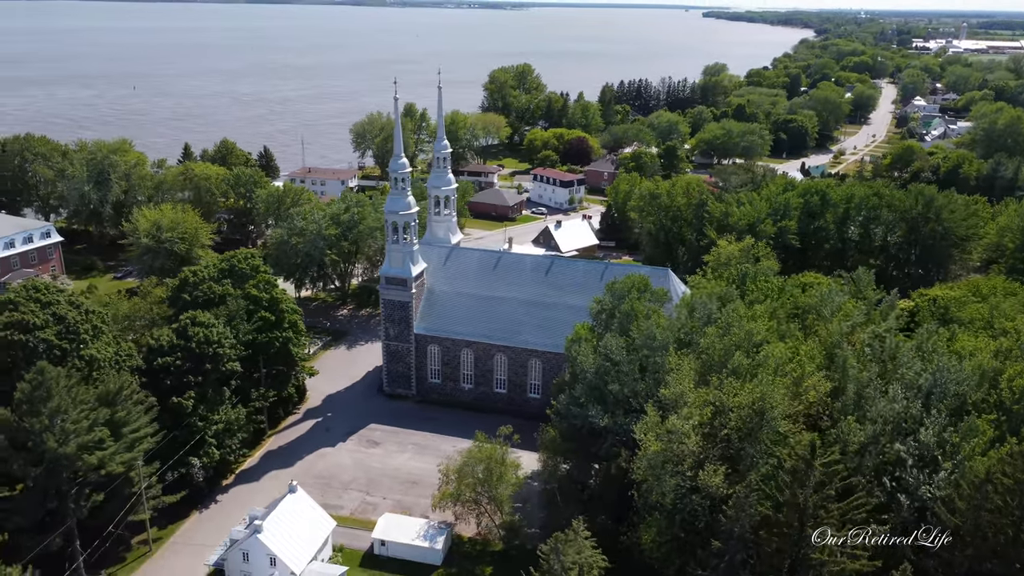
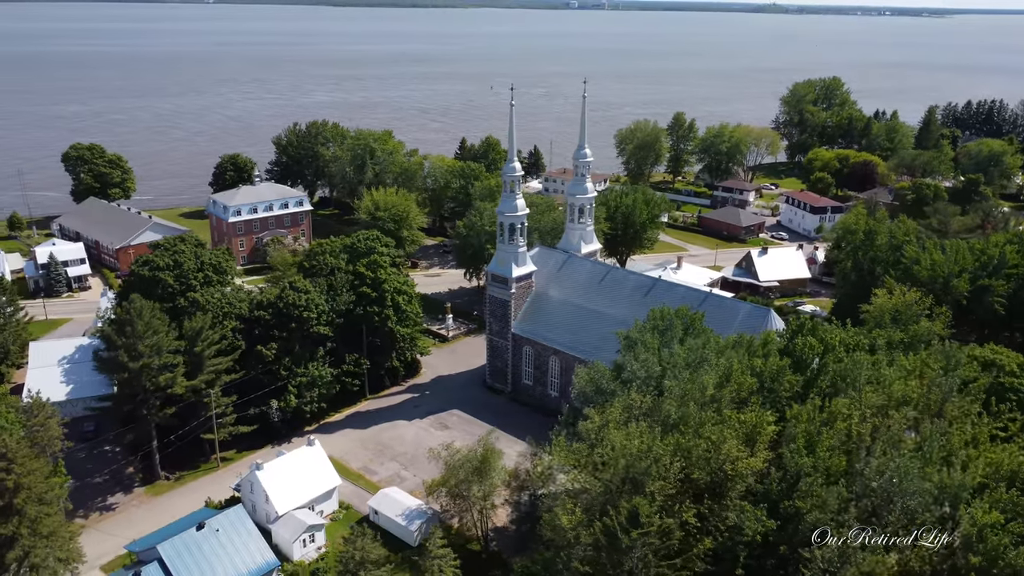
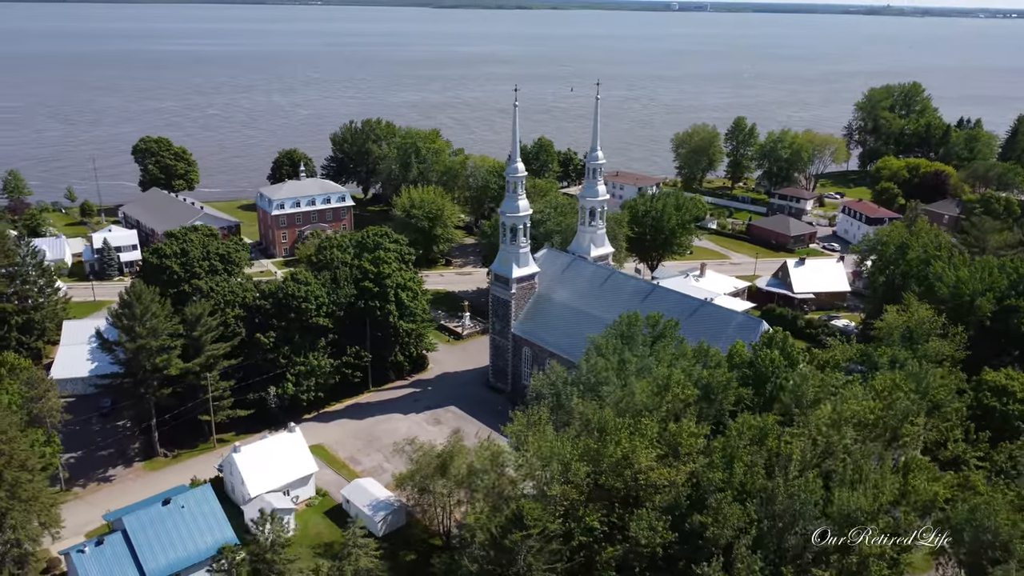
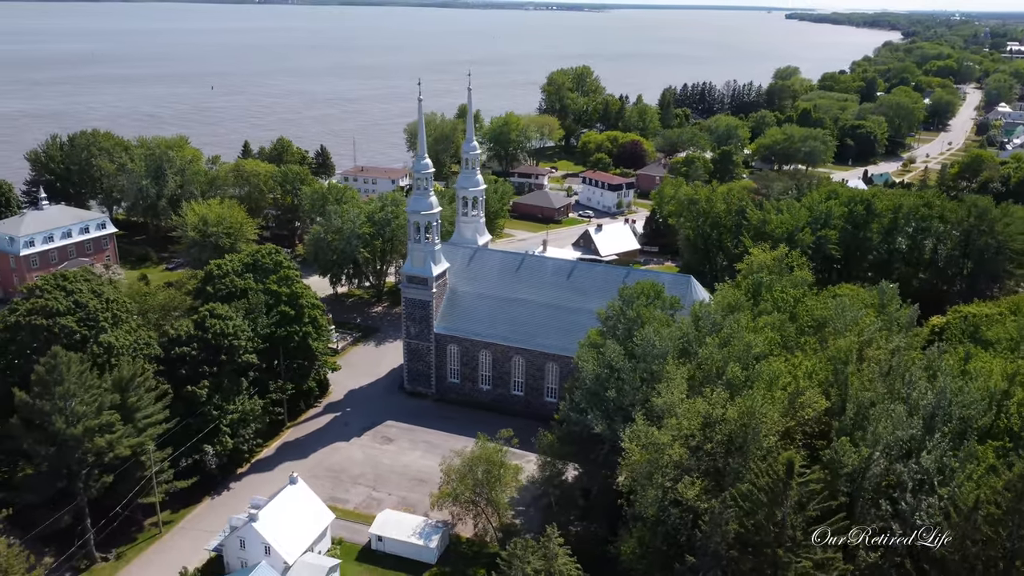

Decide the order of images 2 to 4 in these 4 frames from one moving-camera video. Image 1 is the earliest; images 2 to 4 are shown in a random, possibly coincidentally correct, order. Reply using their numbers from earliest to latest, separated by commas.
4, 2, 3
